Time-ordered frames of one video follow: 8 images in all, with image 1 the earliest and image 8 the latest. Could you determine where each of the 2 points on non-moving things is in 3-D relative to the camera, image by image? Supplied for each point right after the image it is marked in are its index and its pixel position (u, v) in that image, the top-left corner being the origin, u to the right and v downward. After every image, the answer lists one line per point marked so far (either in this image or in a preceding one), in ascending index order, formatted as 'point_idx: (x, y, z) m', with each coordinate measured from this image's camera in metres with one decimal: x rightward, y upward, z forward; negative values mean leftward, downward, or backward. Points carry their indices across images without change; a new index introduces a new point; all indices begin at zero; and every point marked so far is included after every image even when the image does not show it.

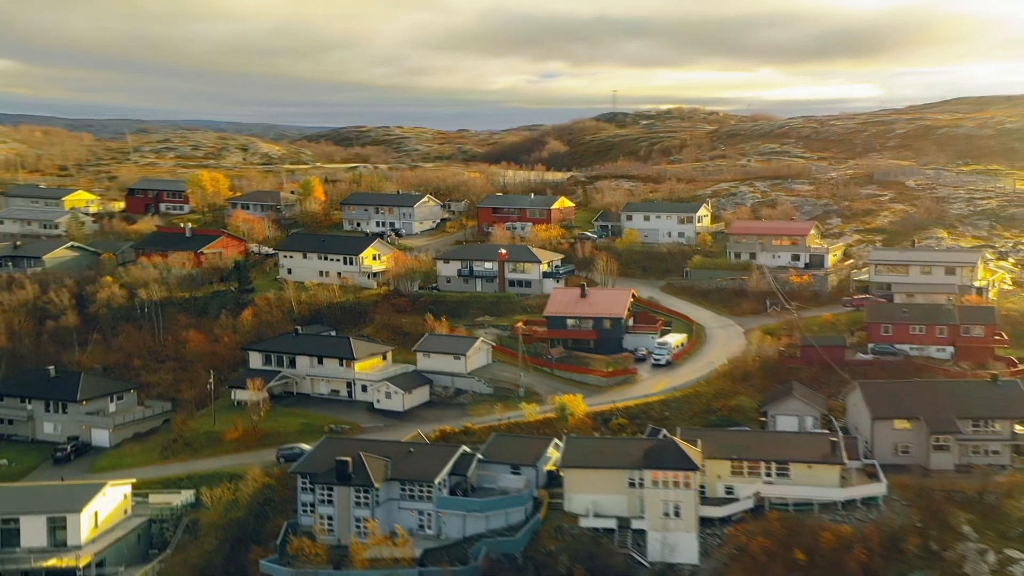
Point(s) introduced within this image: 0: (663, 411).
0: (+3.1, -2.6, +17.5) m
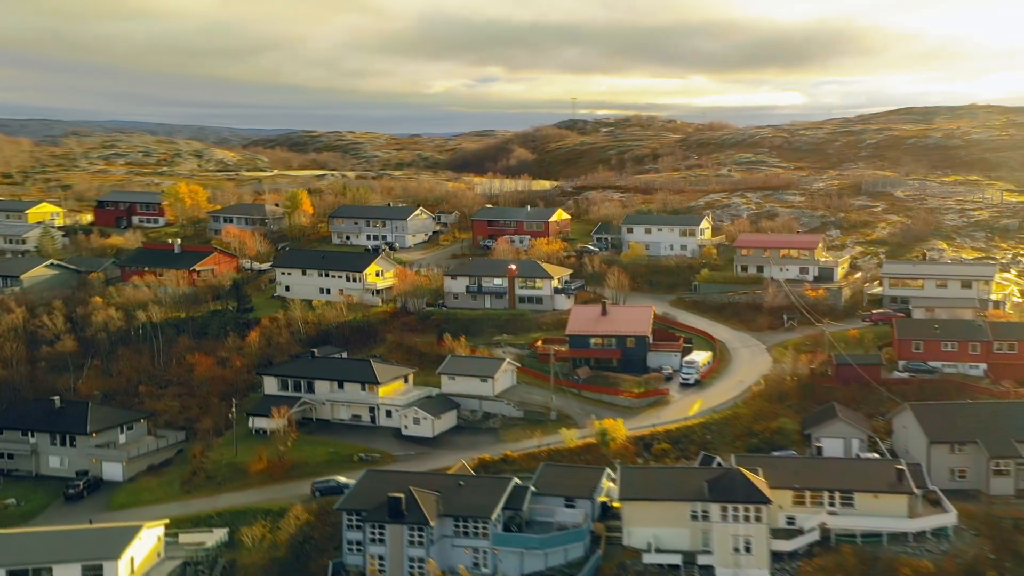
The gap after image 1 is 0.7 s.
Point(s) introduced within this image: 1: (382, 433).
0: (+3.9, -3.0, +17.0) m
1: (-2.9, -3.3, +19.3) m
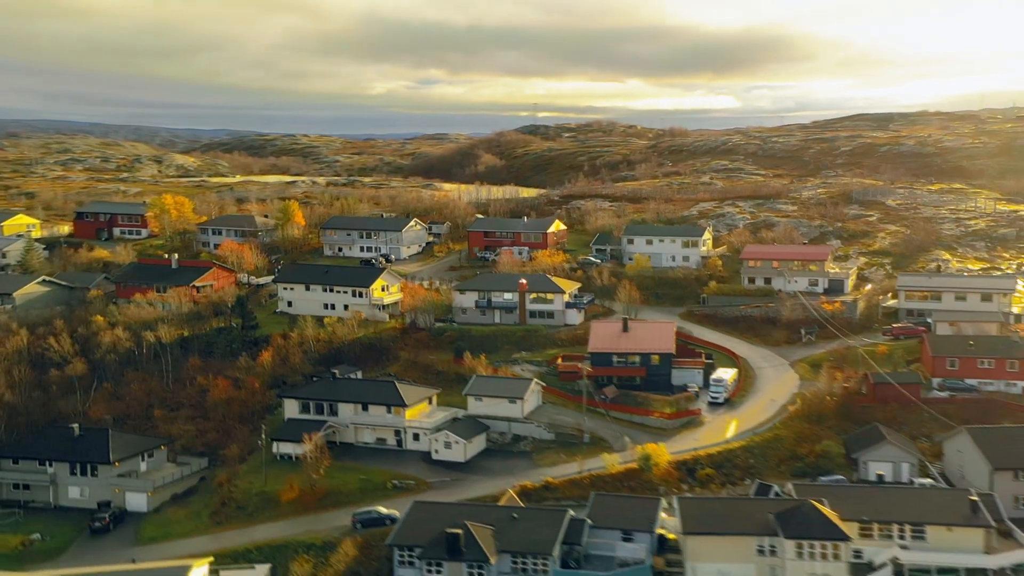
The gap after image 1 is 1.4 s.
0: (+4.6, -3.4, +16.6) m
1: (-2.2, -3.7, +18.7) m
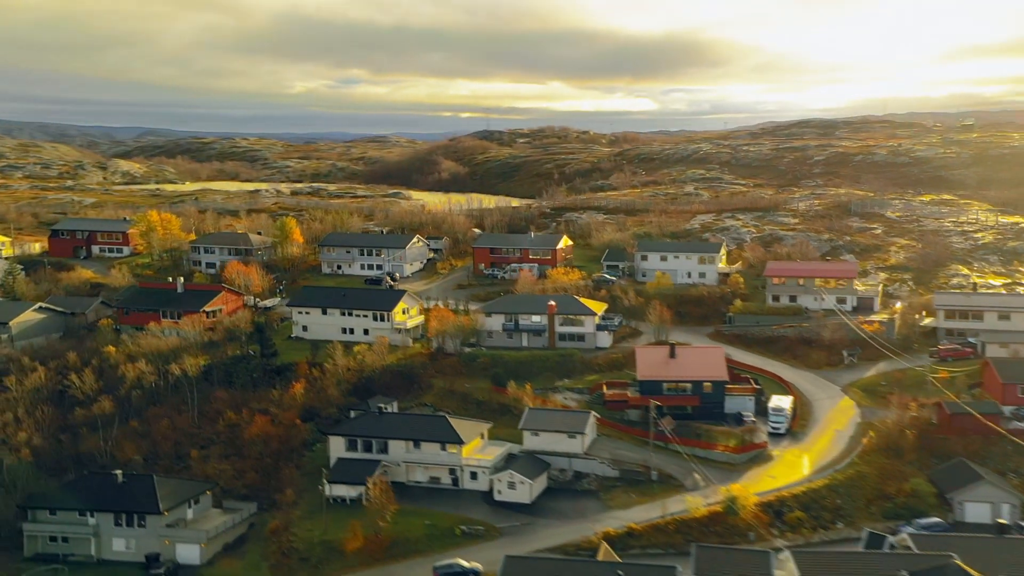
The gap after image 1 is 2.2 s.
0: (+6.1, -3.9, +15.8) m
1: (-0.9, -4.4, +17.6) m
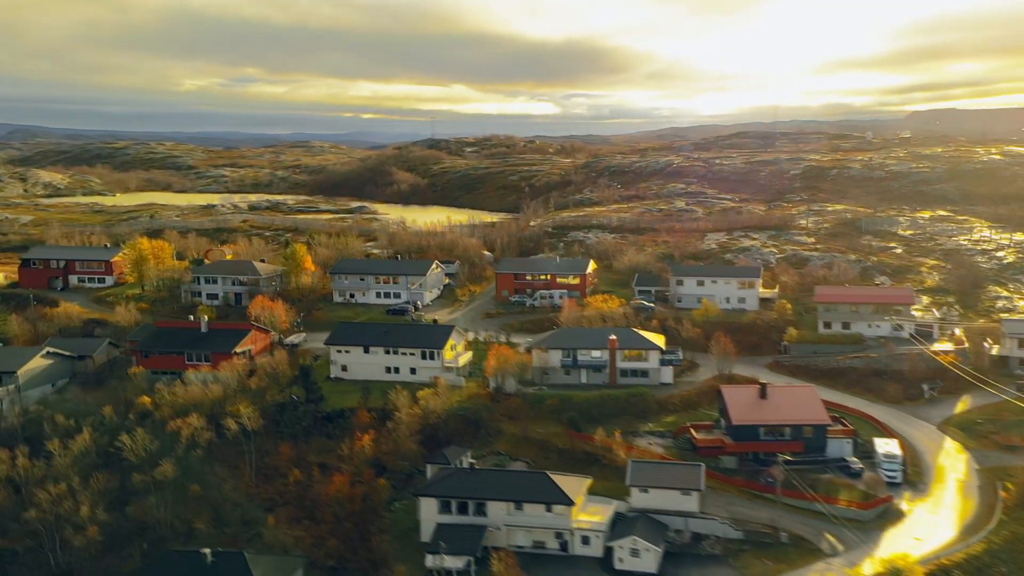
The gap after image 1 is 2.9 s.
0: (+8.4, -4.7, +14.6) m
1: (+1.4, -5.3, +16.1) m
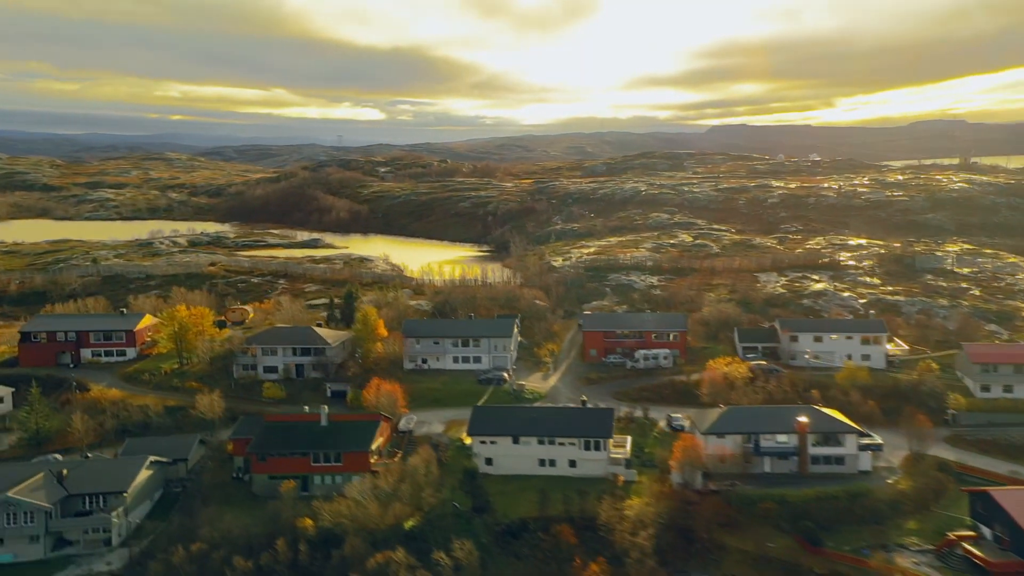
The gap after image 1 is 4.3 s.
0: (+14.0, -6.3, +11.9) m
1: (+6.9, -7.1, +12.9) m
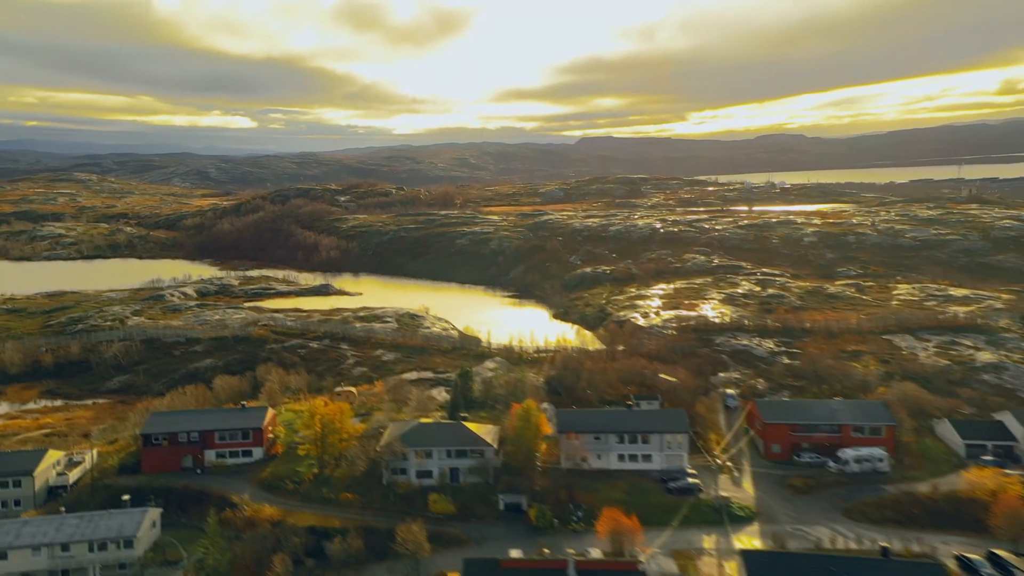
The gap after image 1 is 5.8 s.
0: (+20.9, -8.4, +6.2) m
1: (+13.8, -9.2, +7.0) m
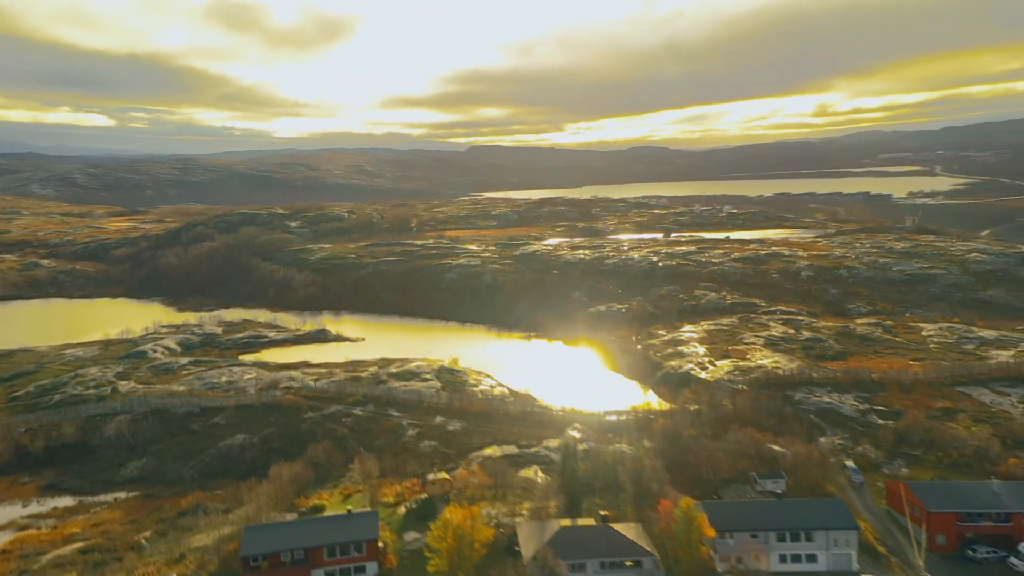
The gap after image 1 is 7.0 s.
0: (+26.9, -10.1, +3.7) m
1: (+19.8, -11.1, +4.1) m
